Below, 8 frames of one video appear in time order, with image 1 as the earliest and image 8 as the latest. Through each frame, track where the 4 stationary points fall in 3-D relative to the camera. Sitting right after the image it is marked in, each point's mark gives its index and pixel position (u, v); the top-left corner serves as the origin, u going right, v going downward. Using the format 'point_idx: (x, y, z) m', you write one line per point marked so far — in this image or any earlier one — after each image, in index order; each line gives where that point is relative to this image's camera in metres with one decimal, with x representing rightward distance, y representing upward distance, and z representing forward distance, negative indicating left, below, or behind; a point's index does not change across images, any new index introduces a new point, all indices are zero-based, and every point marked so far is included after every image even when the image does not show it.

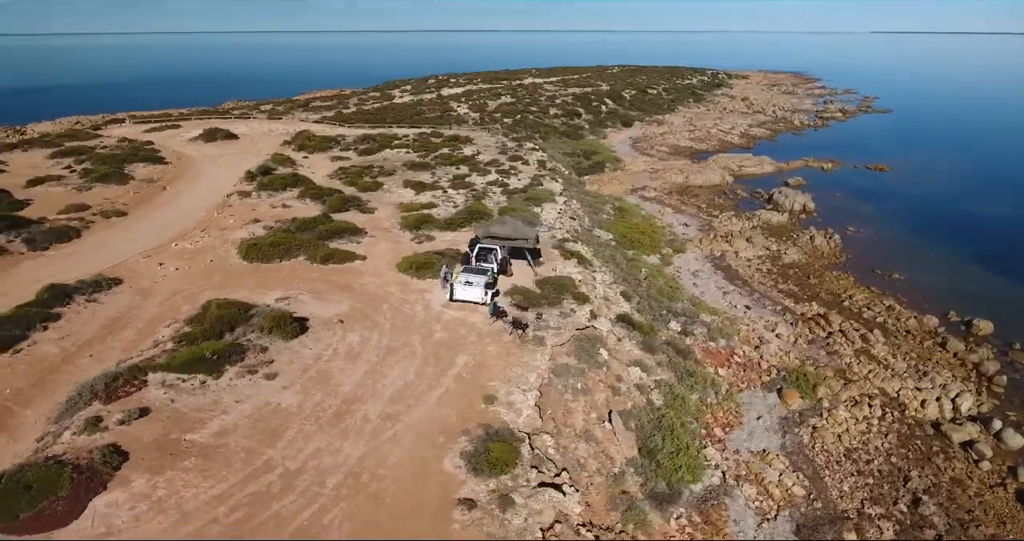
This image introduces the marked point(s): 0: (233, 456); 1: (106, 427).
0: (-8.1, -5.3, +17.1) m
1: (-11.9, -4.5, +17.2) m
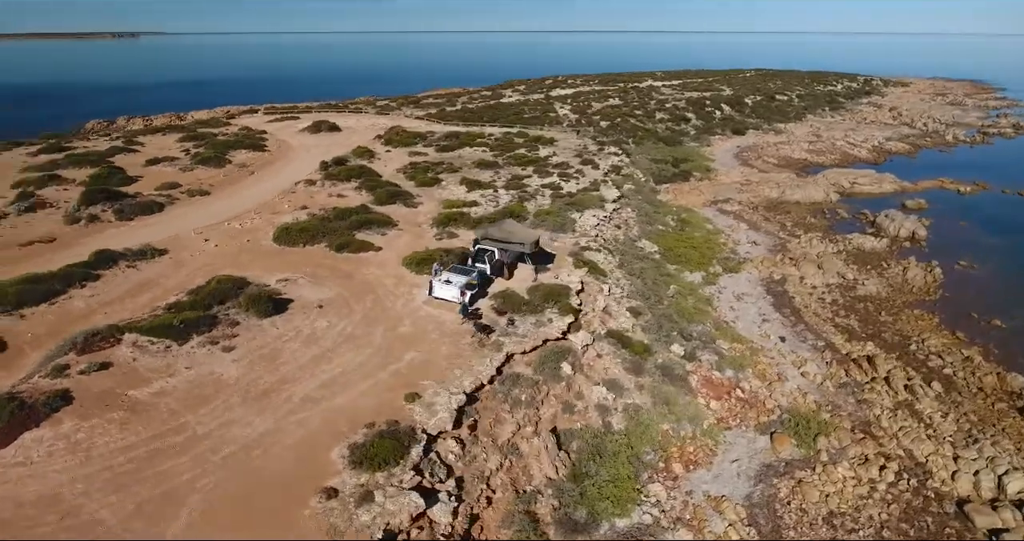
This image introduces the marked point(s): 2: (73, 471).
0: (-11.5, -4.6, +19.0) m
1: (-15.1, -3.5, +20.0) m
2: (-12.3, -5.5, +16.6) m
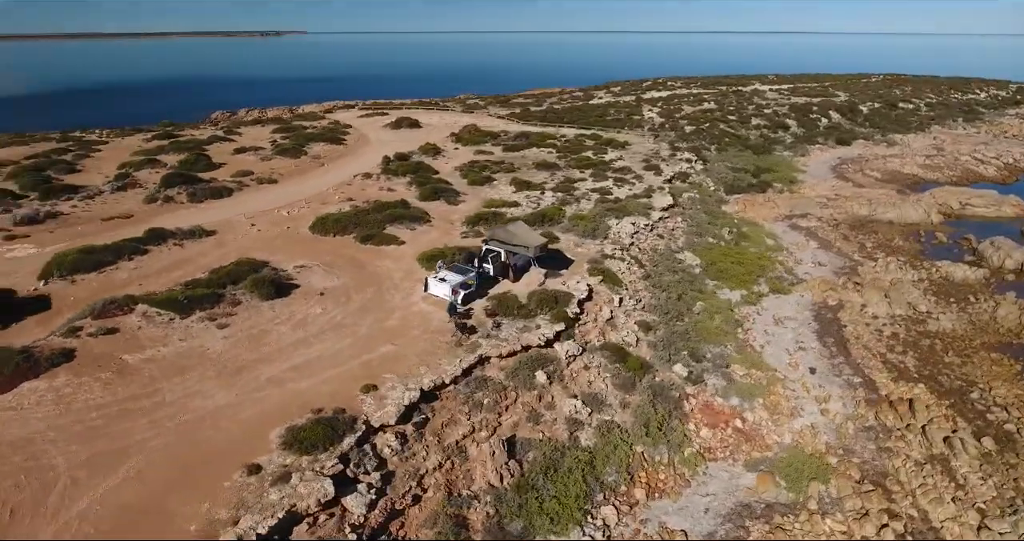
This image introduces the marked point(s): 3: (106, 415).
0: (-13.4, -3.8, +21.0) m
1: (-16.6, -2.4, +22.6) m
2: (-14.7, -4.7, +18.8) m
3: (-13.2, -4.7, +19.3) m
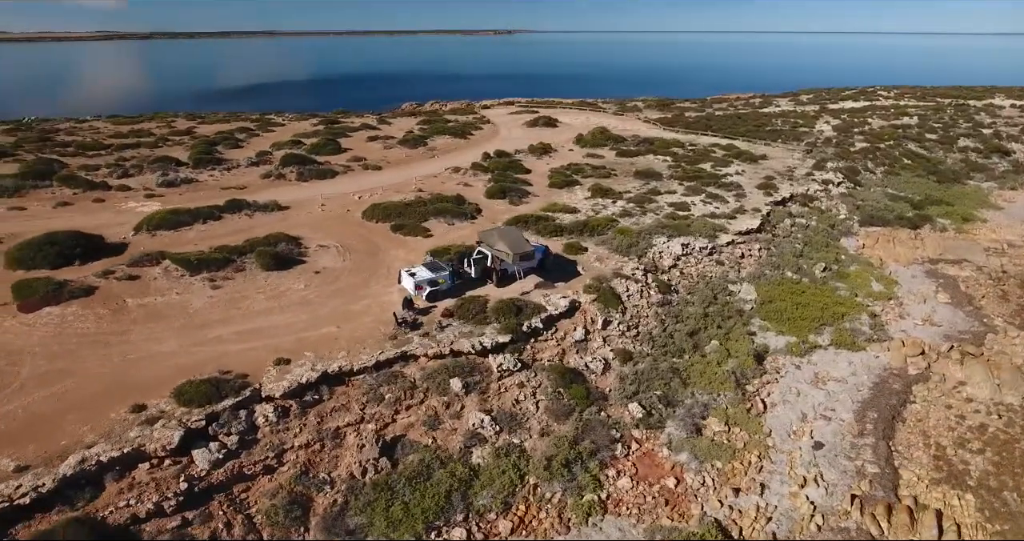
0: (-16.8, -2.0, +25.6) m
1: (-19.2, -0.3, +28.1) m
2: (-18.9, -2.7, +23.9) m
3: (-17.4, -2.9, +23.9) m
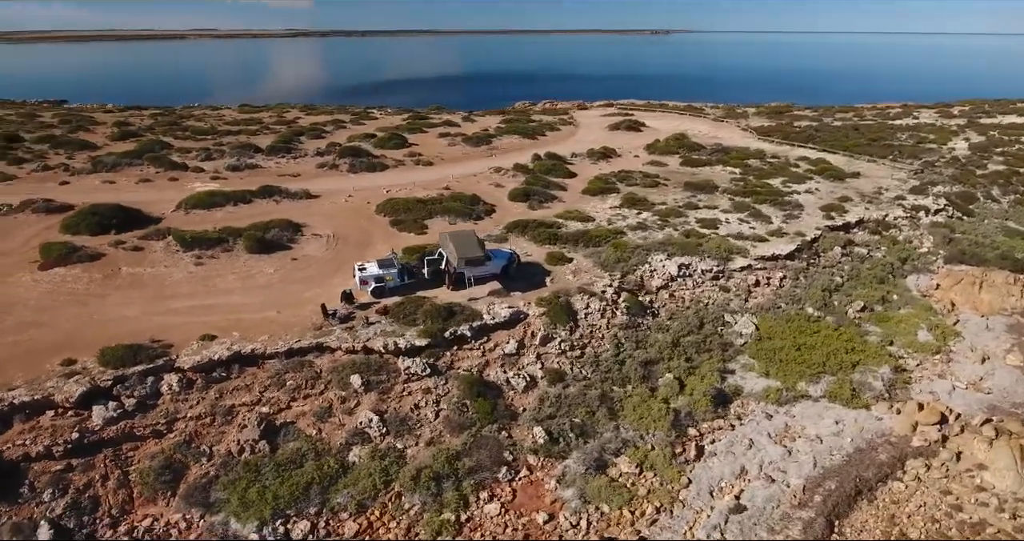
0: (-19.9, -0.6, +29.2) m
1: (-21.4, +1.4, +32.2) m
2: (-22.3, -1.0, +28.0) m
3: (-20.8, -1.3, +27.7) m
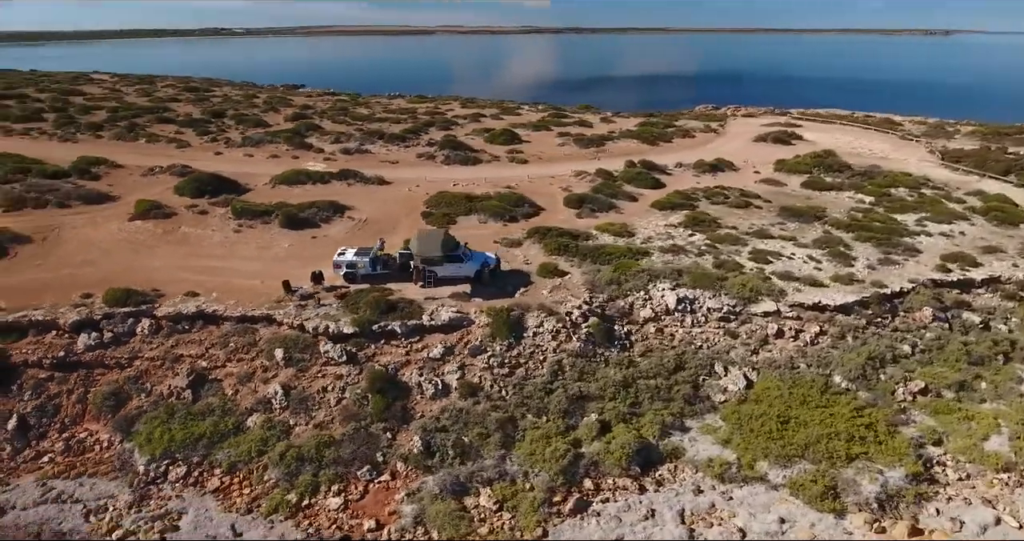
0: (-20.6, +2.0, +35.1) m
1: (-20.7, +4.1, +38.4) m
2: (-23.3, +2.0, +34.9) m
3: (-22.1, +1.4, +34.1) m
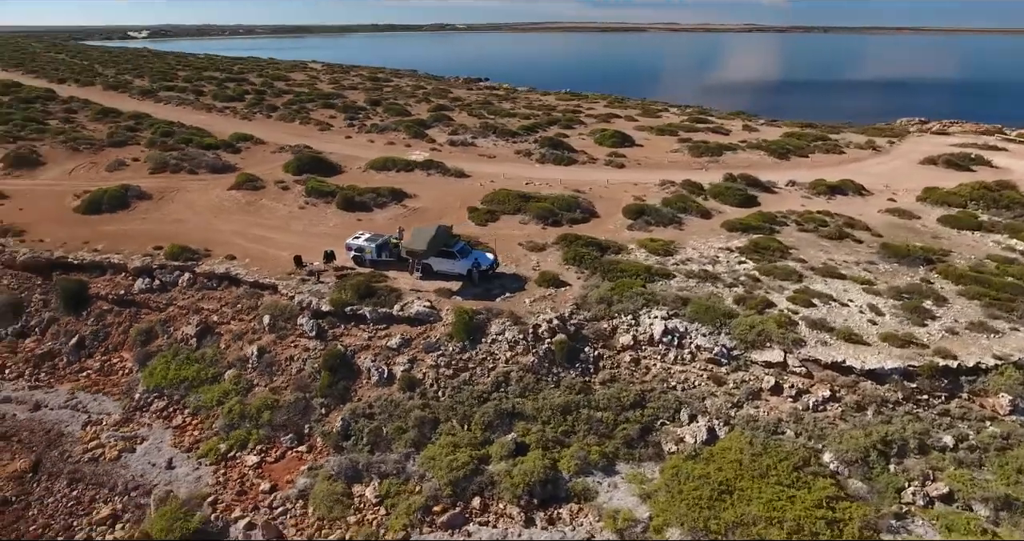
0: (-18.1, +4.4, +40.5) m
1: (-17.0, +6.4, +43.6) m
2: (-20.8, +4.7, +41.1) m
3: (-20.0, +4.1, +40.0) m
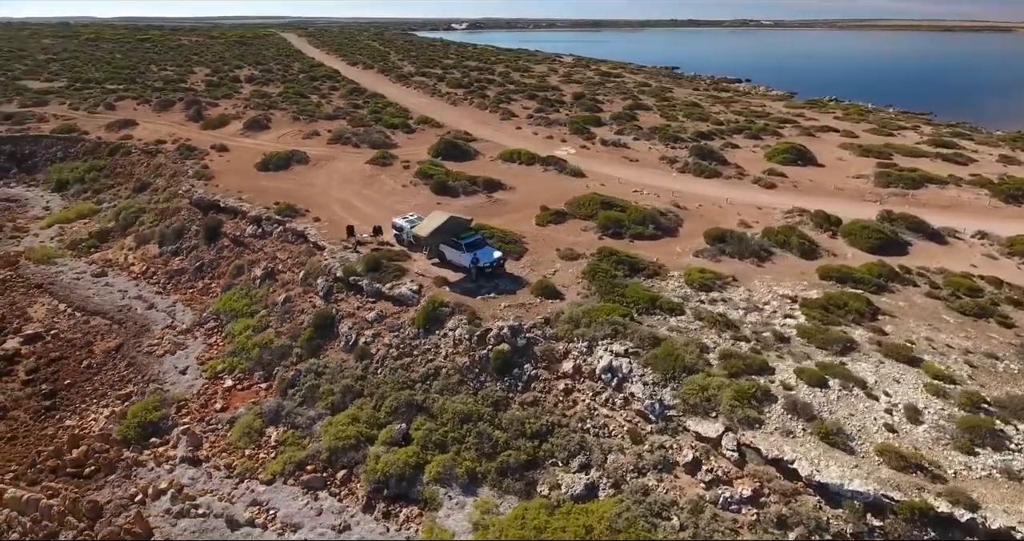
0: (-11.2, +7.2, +46.4) m
1: (-8.5, +8.9, +48.6) m
2: (-13.2, +8.0, +48.0) m
3: (-13.1, +7.2, +46.7) m
